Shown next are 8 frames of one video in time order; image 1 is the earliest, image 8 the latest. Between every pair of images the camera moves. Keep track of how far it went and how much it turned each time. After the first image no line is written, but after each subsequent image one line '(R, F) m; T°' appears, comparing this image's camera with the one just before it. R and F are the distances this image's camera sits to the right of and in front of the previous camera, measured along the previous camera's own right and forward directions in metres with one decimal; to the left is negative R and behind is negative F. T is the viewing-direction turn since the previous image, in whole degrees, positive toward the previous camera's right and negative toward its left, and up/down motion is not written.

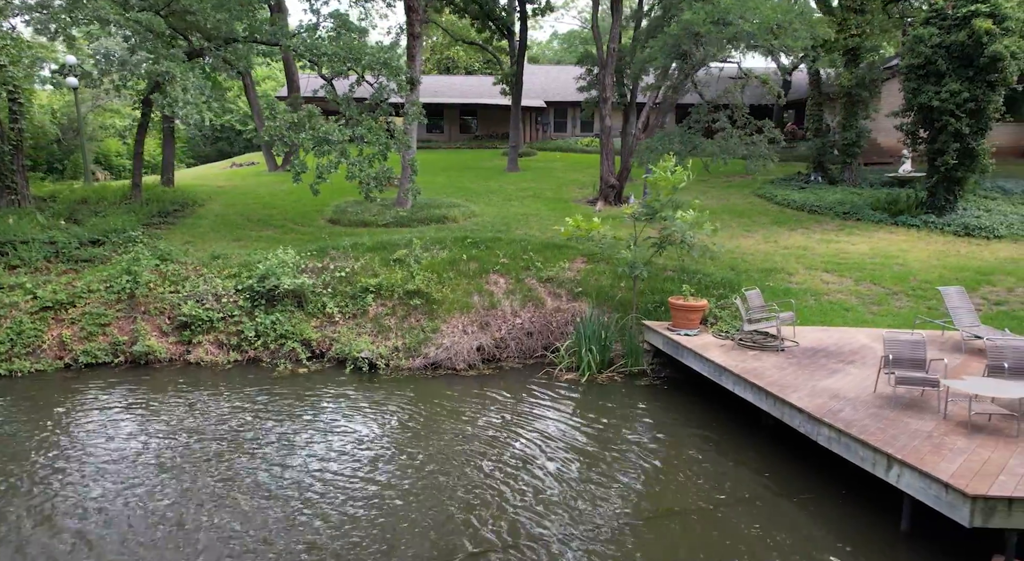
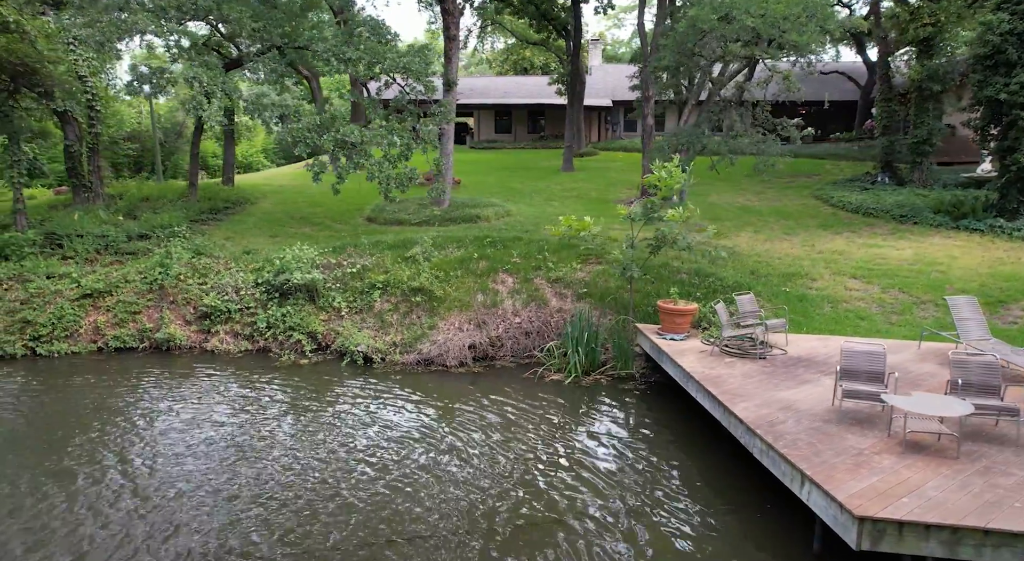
(+1.7, +0.1) m; -8°
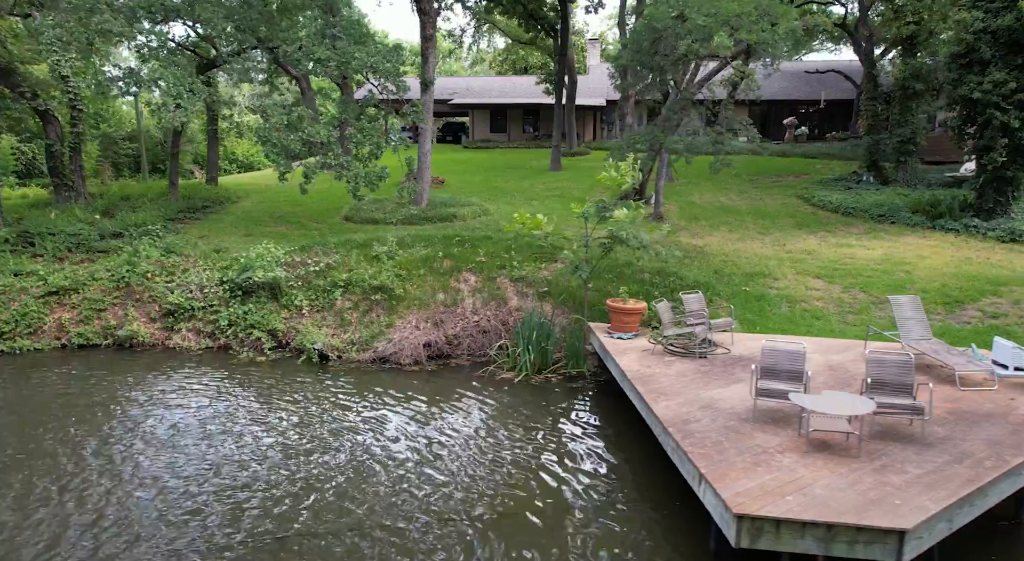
(+1.0, 0.0) m; -1°
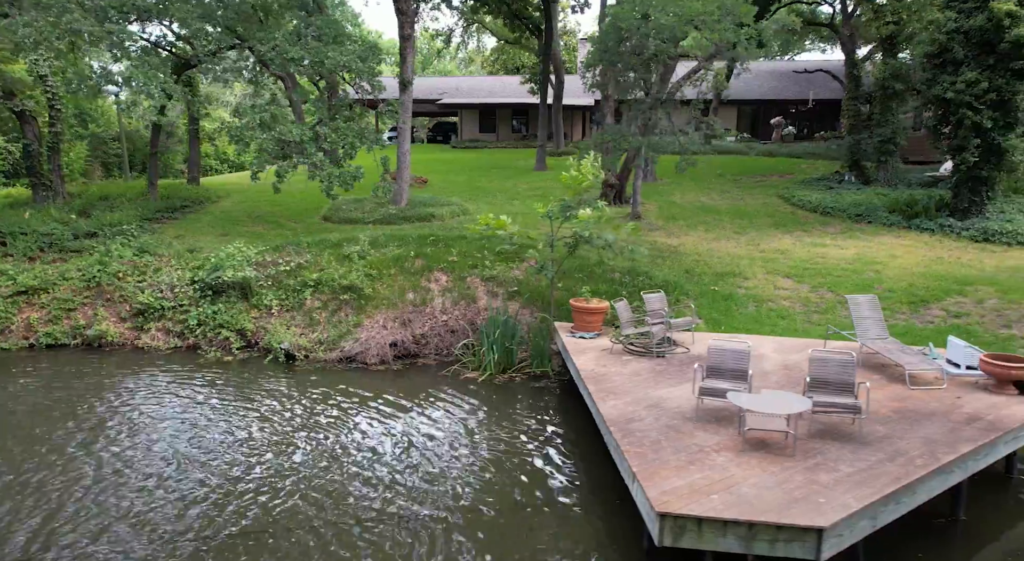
(+0.6, 0.0) m; 0°
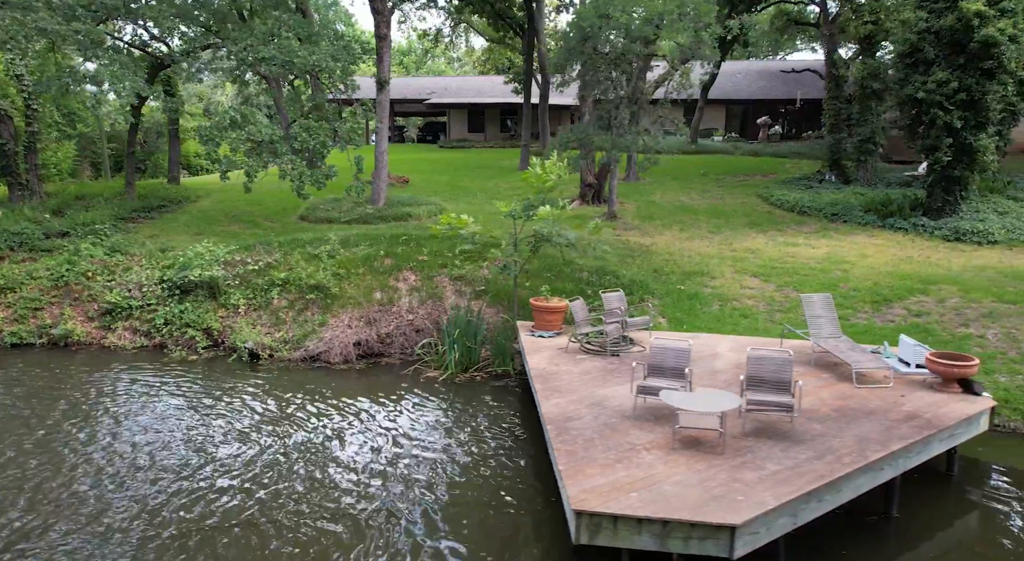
(+0.6, 0.0) m; 0°
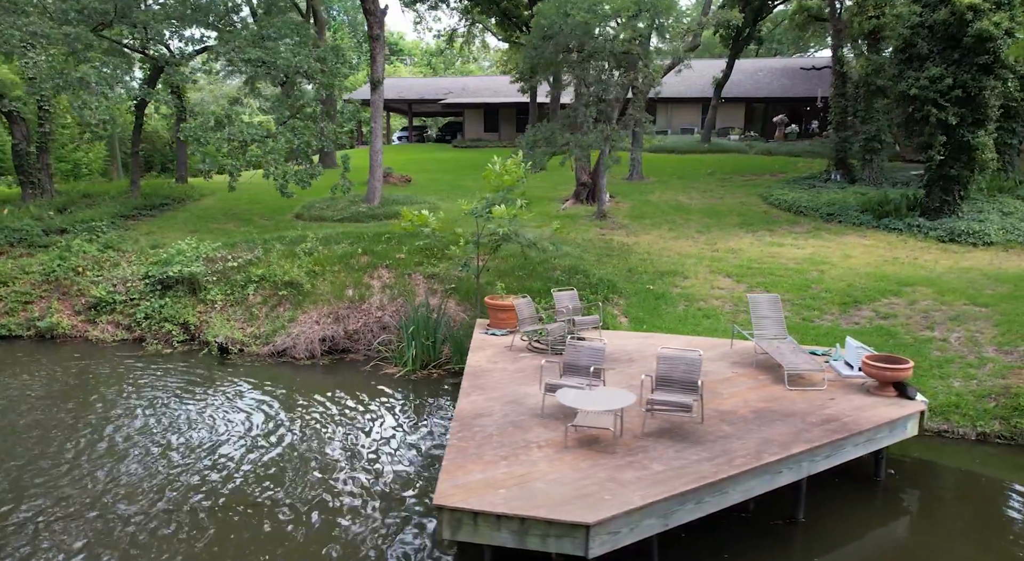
(+1.3, 0.0) m; -3°
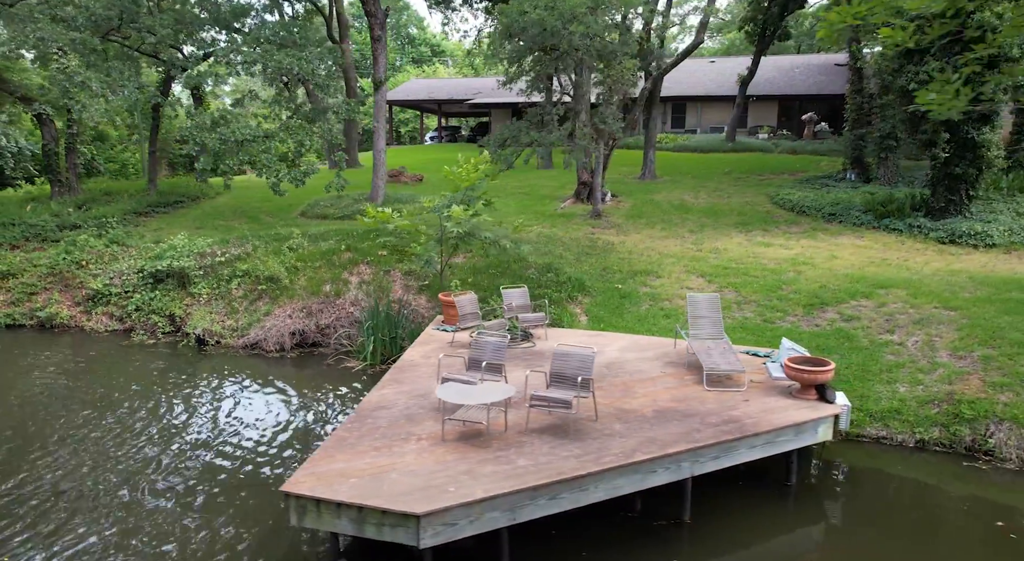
(+1.5, 0.0) m; -4°
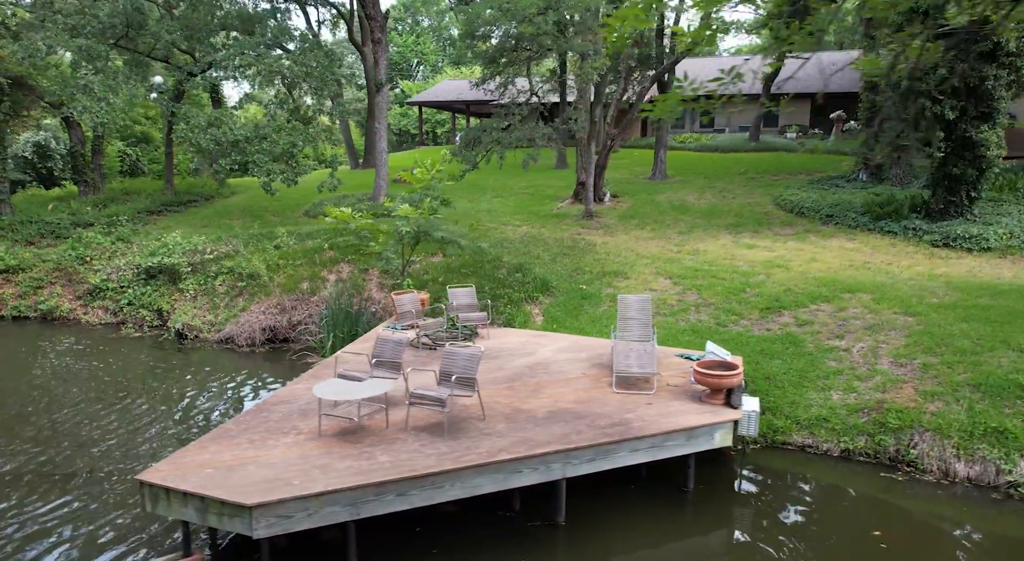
(+1.6, 0.0) m; -4°
